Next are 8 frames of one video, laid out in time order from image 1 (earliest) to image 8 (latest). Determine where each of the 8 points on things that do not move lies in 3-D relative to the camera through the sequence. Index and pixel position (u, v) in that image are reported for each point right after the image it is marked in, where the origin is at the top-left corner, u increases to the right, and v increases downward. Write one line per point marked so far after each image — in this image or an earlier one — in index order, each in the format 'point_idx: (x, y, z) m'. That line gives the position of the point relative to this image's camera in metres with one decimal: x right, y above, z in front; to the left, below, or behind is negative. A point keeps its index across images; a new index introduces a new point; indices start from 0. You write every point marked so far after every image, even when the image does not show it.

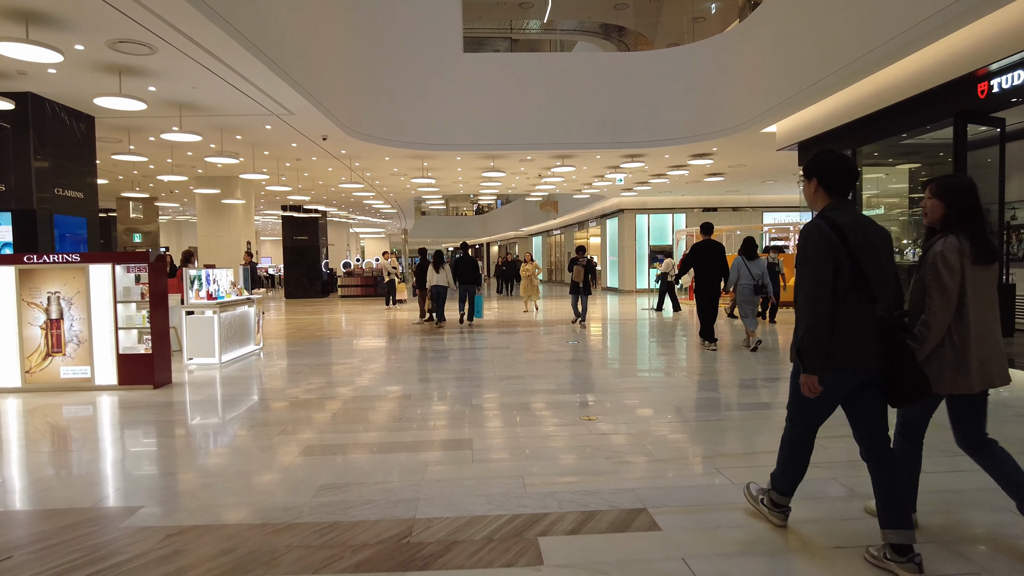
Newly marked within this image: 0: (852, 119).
0: (+5.2, +2.6, +10.1) m
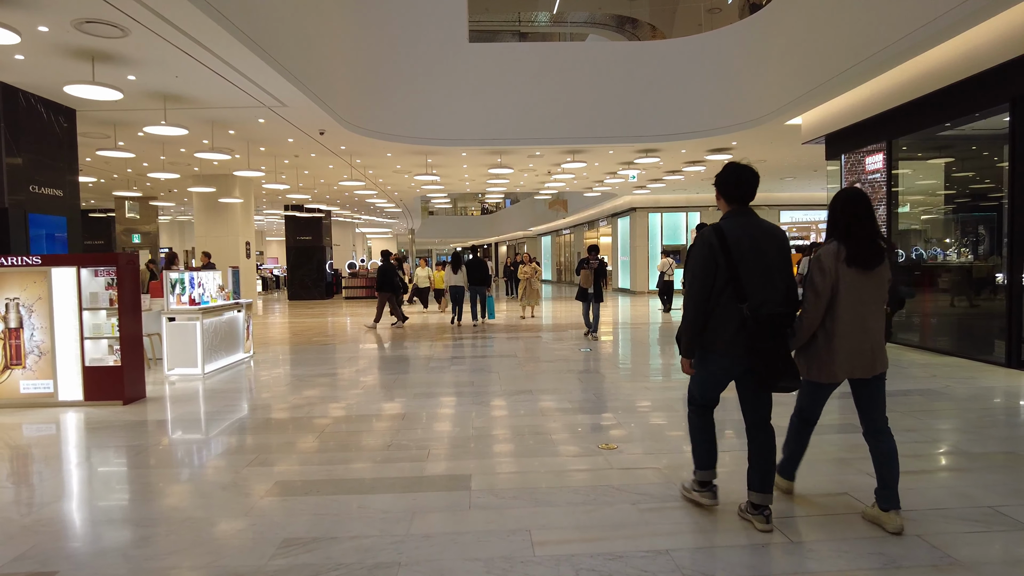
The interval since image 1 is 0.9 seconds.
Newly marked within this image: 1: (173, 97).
0: (+5.3, +2.5, +9.4) m
1: (-4.6, +2.6, +8.9) m
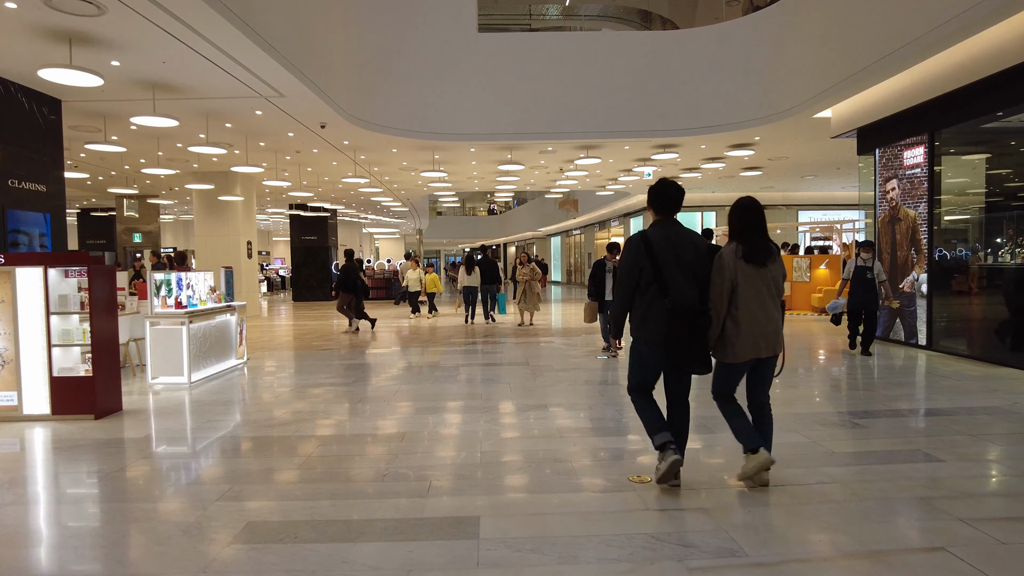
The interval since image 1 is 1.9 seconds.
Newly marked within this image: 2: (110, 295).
0: (+5.5, +2.5, +8.7) m
1: (-4.5, +2.6, +8.3) m
2: (-3.6, -0.1, +5.8) m
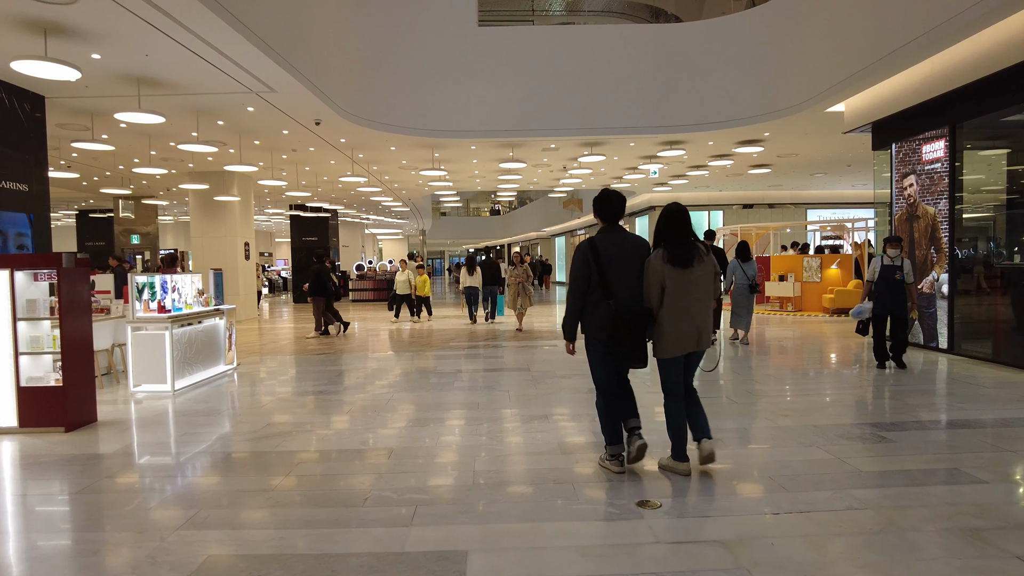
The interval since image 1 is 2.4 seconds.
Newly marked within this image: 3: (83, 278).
0: (+5.5, +2.5, +8.3) m
1: (-4.5, +2.5, +8.0) m
2: (-3.6, -0.1, +5.4) m
3: (-3.6, +0.1, +5.5) m
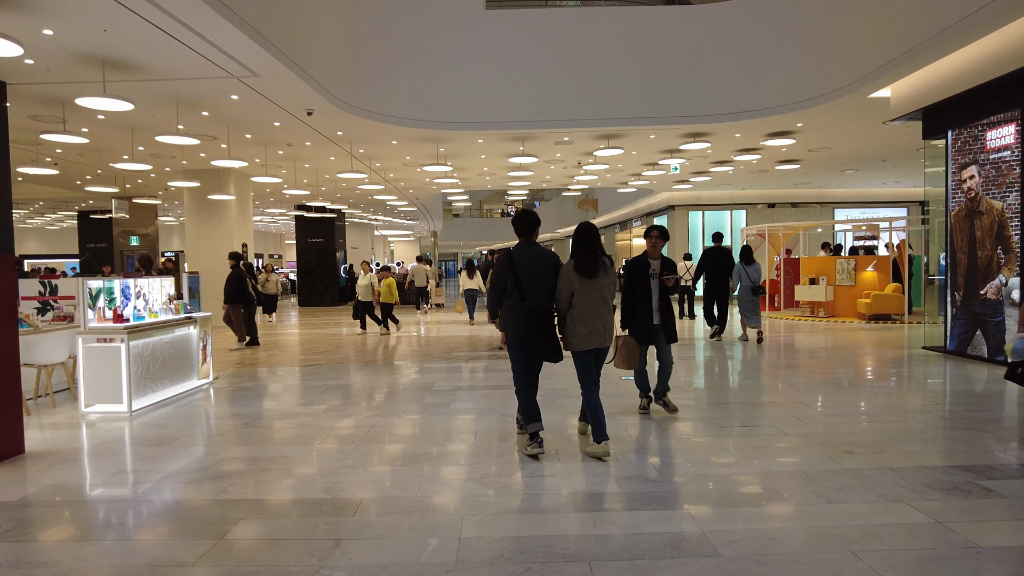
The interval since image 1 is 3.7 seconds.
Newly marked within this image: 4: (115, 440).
0: (+5.6, +2.4, +7.2) m
1: (-4.4, +2.5, +7.2) m
2: (-3.6, -0.1, +4.6) m
3: (-3.6, 0.0, +4.6) m
4: (-3.3, -1.2, +5.4) m
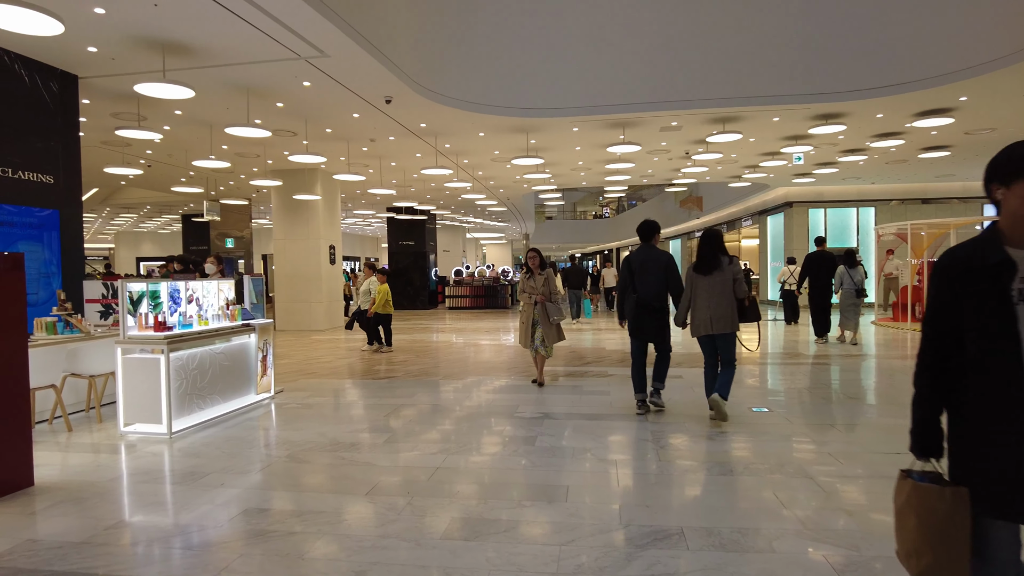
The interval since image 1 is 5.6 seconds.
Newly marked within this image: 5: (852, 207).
0: (+6.5, +2.3, +5.2) m
1: (-3.4, +2.5, +6.6) m
2: (-3.0, -0.2, +3.9) m
3: (-3.0, 0.0, +3.9) m
4: (-2.6, -1.3, +4.6) m
5: (+10.2, +2.5, +19.7) m
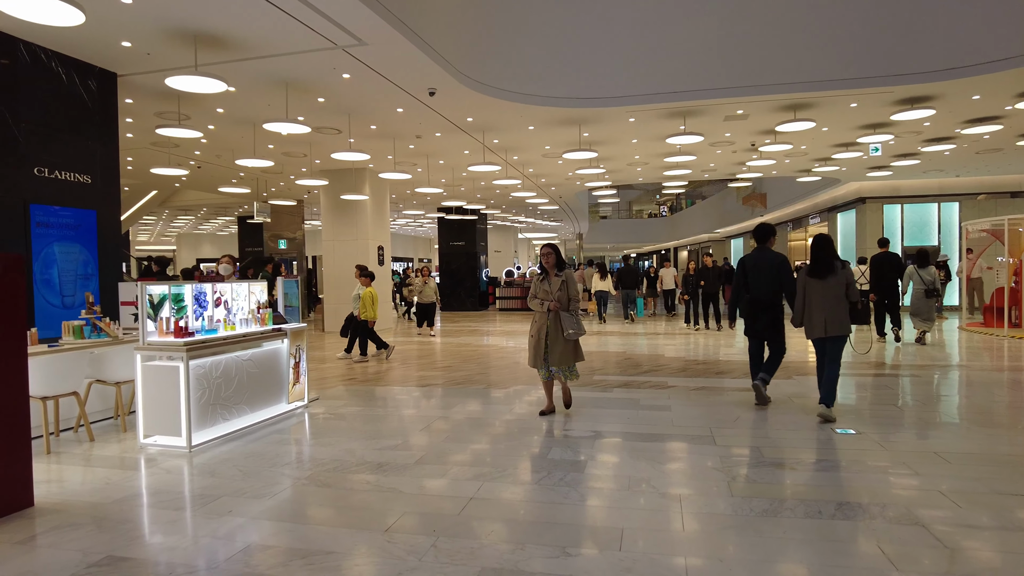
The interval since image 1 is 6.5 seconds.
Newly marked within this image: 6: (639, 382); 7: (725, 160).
0: (+6.8, +2.3, +4.1) m
1: (-2.9, +2.4, +6.3) m
2: (-2.7, -0.2, +3.6) m
3: (-2.8, 0.0, +3.6) m
4: (-2.3, -1.3, +4.2) m
5: (+11.7, +2.4, +18.2) m
6: (+1.4, -1.1, +7.3) m
7: (+4.4, +2.6, +13.4) m
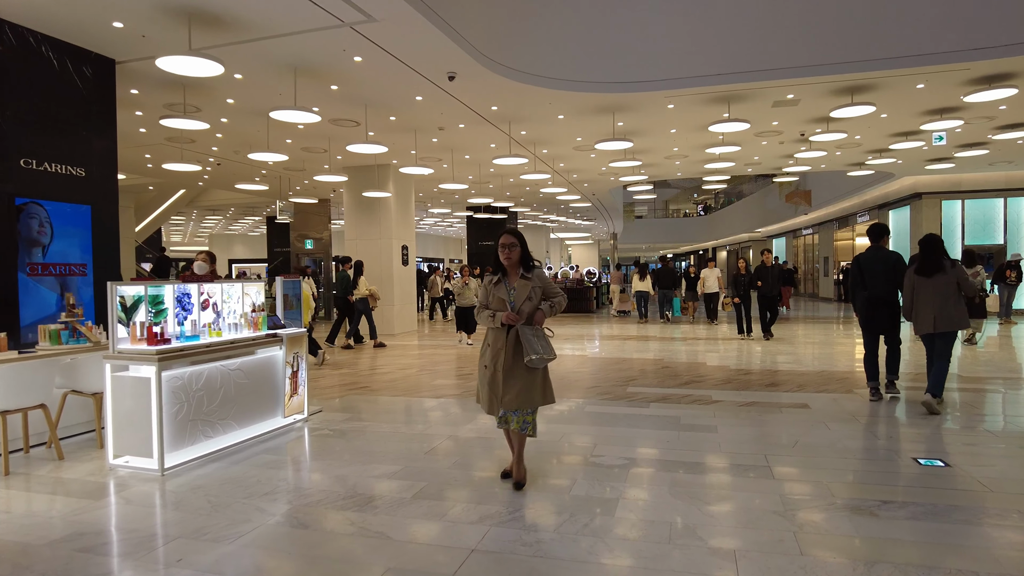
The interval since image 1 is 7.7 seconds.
0: (+6.8, +2.3, +3.1) m
1: (-2.7, +2.4, +5.7) m
2: (-2.7, -0.2, +3.0) m
3: (-2.7, 0.0, +3.1) m
4: (-2.2, -1.3, +3.7) m
5: (+12.6, +2.3, +16.8) m
6: (+1.7, -1.2, +6.5) m
7: (+4.9, +2.6, +12.5) m
